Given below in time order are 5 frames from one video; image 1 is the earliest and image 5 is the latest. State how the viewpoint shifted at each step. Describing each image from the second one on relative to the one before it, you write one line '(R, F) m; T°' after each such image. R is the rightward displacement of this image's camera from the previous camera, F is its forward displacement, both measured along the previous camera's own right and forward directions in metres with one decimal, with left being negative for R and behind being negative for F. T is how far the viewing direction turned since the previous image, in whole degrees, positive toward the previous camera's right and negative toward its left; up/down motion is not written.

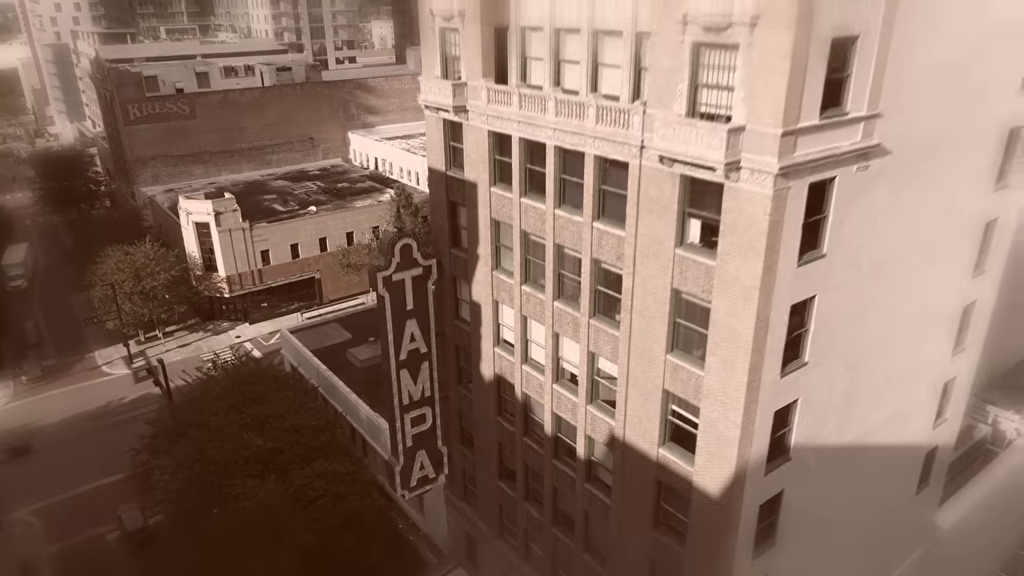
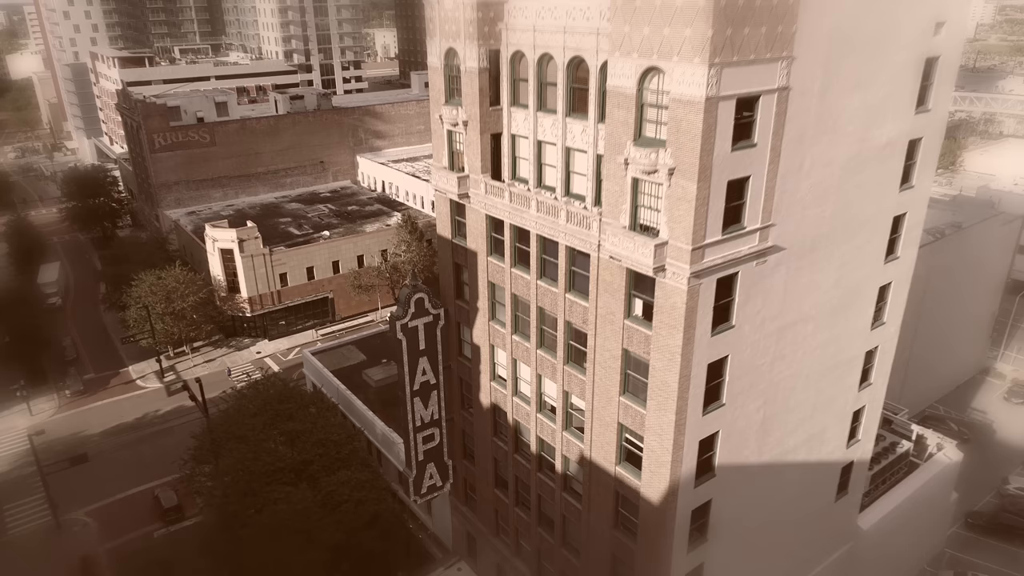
(+0.3, -5.7) m; 0°
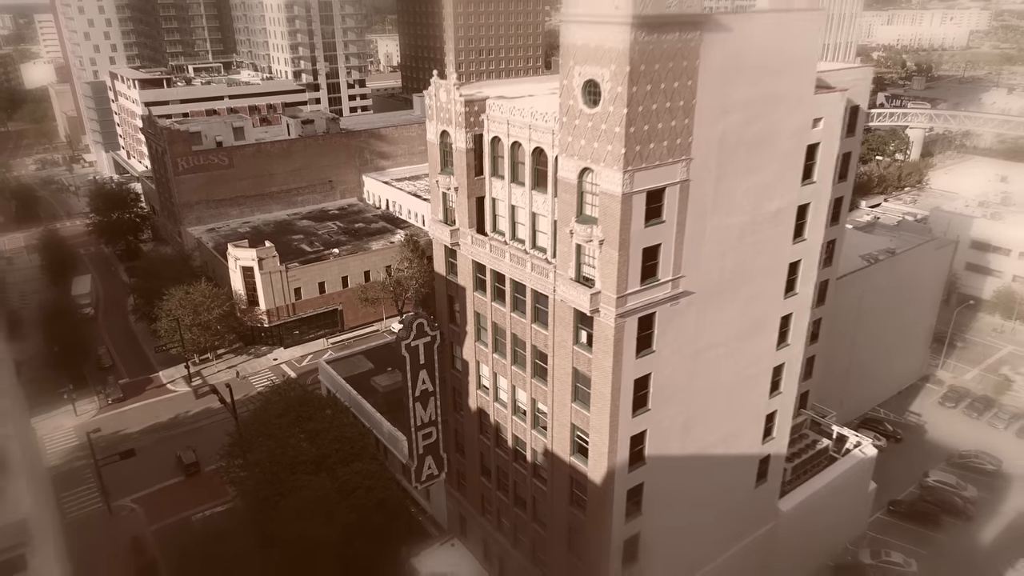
(+1.1, -7.4) m; 0°
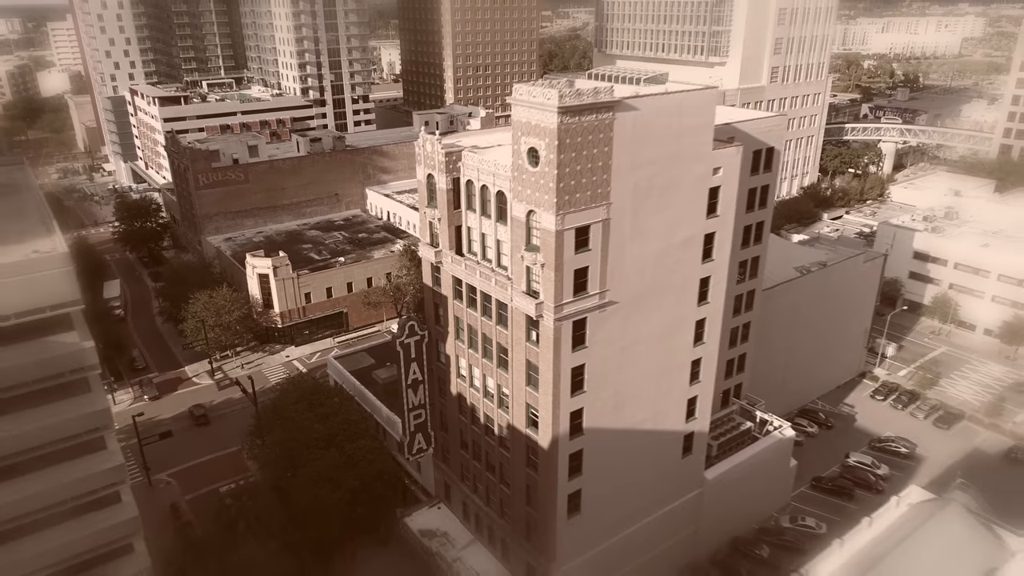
(+2.0, -9.2) m; 0°
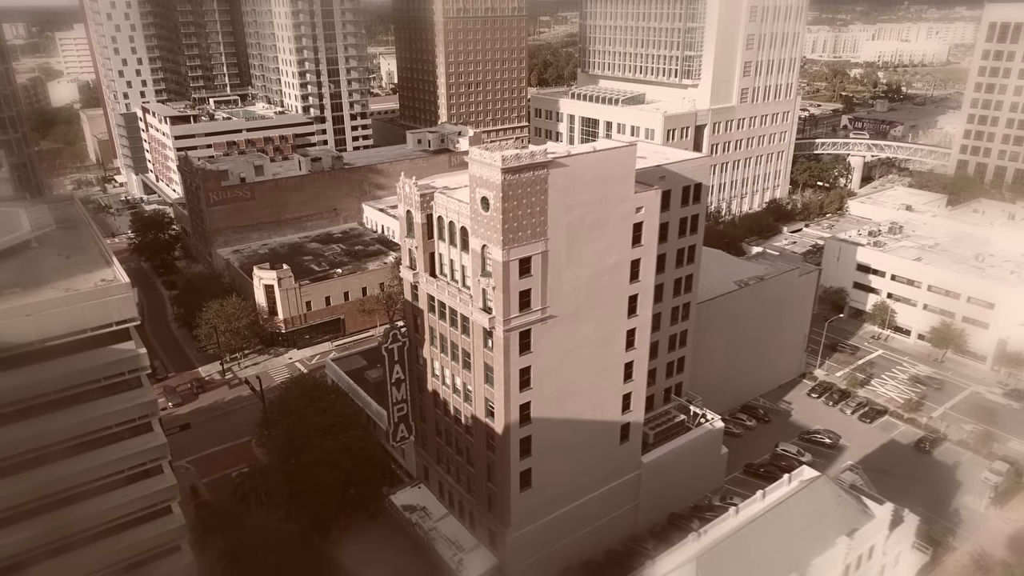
(+2.9, -9.5) m; 0°
